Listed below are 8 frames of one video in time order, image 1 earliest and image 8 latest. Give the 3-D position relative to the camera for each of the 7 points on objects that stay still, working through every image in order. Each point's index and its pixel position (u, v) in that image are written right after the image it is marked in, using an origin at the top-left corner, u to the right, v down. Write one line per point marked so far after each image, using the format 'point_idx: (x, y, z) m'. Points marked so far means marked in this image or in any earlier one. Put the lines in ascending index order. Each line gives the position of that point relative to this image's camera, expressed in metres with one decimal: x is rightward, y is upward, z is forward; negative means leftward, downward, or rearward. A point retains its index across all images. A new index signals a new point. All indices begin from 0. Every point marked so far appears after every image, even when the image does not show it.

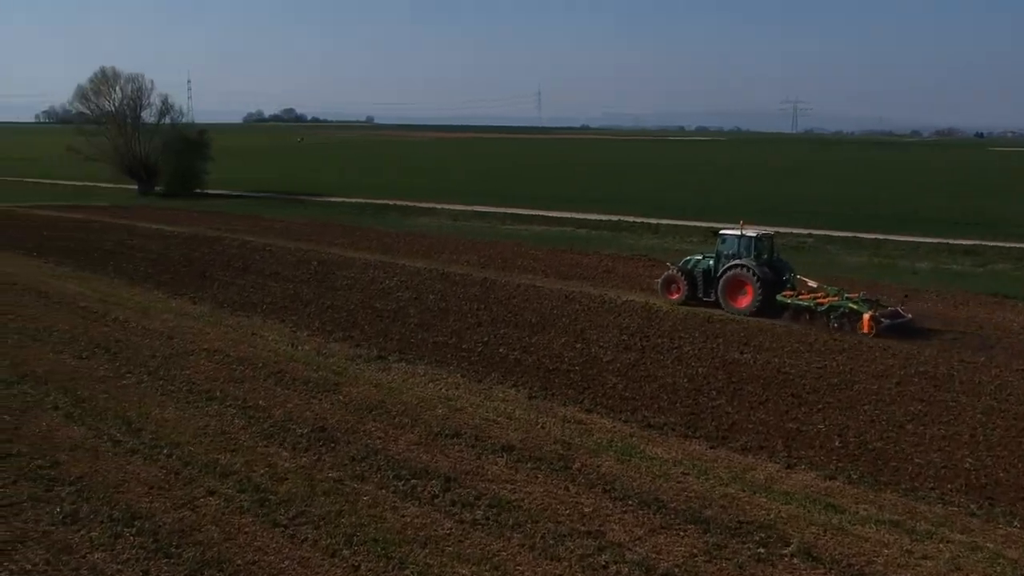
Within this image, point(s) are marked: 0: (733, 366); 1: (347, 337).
0: (+3.5, -1.2, +15.7) m
1: (-2.8, -0.8, +16.8) m
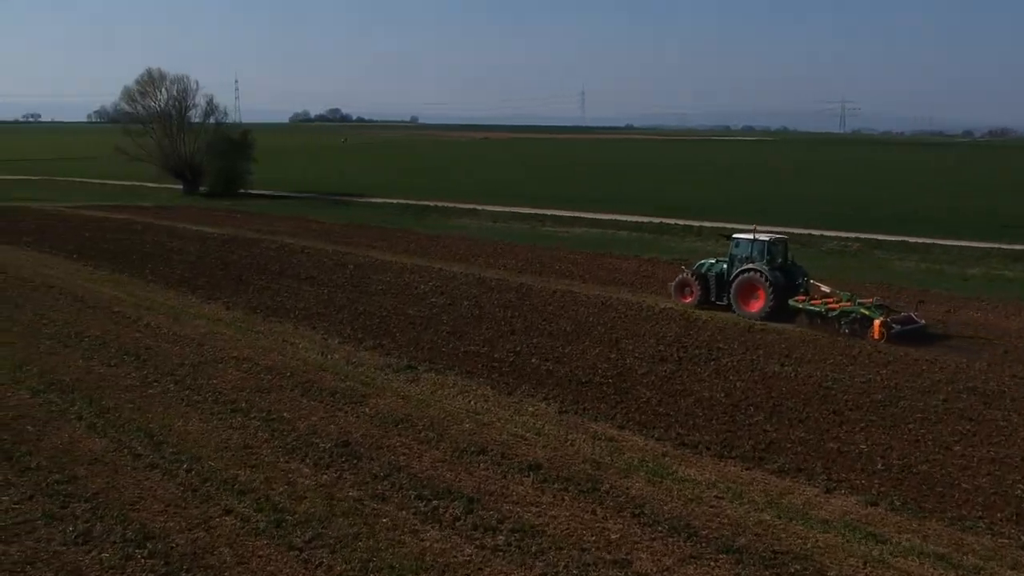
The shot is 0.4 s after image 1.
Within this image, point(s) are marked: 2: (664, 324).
0: (+4.0, -1.4, +15.2) m
1: (-2.2, -0.9, +16.5) m
2: (+3.0, -0.7, +19.8) m
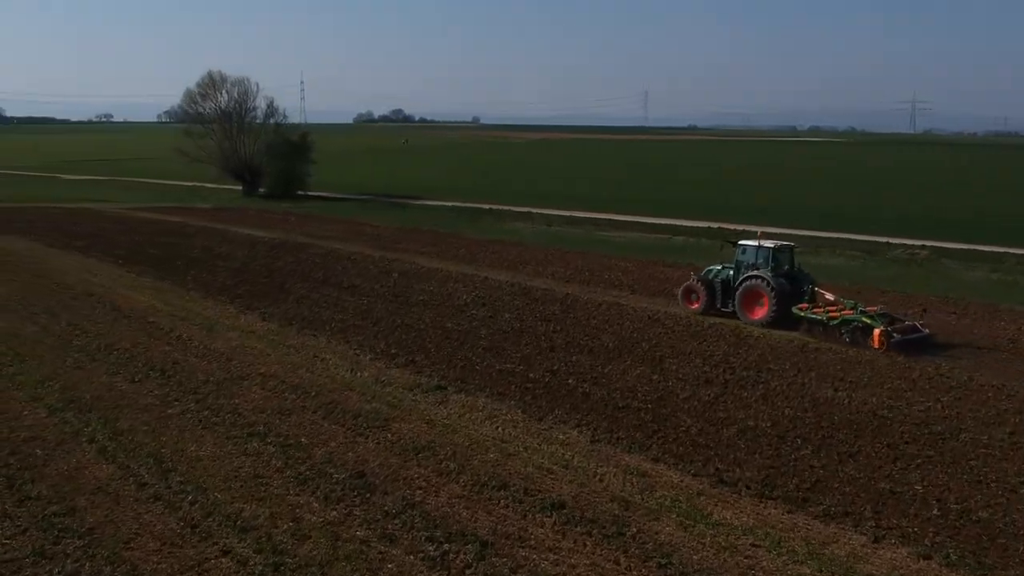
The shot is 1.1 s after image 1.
0: (+4.5, -1.7, +14.3) m
1: (-1.6, -1.2, +16.0) m
2: (+3.8, -1.0, +18.9) m
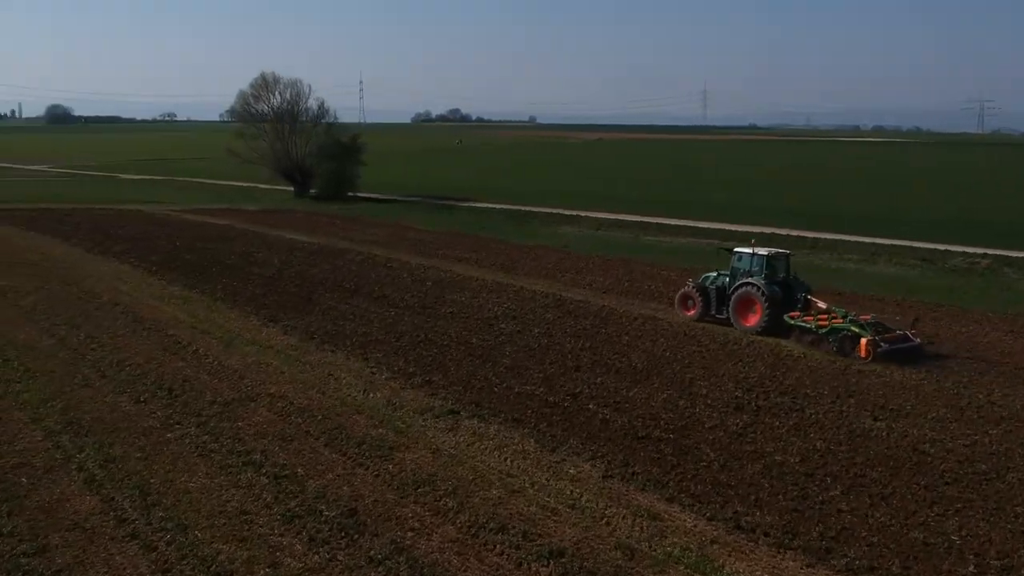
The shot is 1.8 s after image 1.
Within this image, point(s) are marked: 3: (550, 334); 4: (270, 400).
0: (+4.7, -2.0, +13.4) m
1: (-1.3, -1.4, +15.4) m
2: (+4.3, -1.3, +18.0) m
3: (+0.8, -0.9, +19.9) m
4: (-3.4, -1.6, +14.0) m
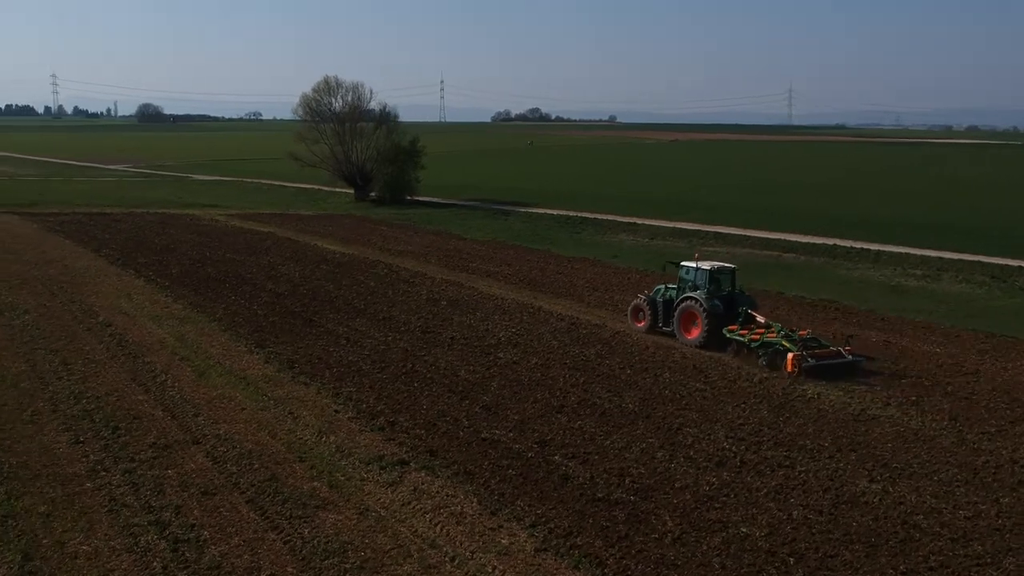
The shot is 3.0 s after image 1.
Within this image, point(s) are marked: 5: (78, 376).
0: (+4.1, -2.7, +12.1) m
1: (-1.8, -1.9, +14.6) m
2: (+4.0, -2.0, +16.7) m
3: (+0.7, -1.4, +18.8) m
4: (-4.0, -2.0, +13.3) m
5: (-7.0, -1.4, +16.2) m
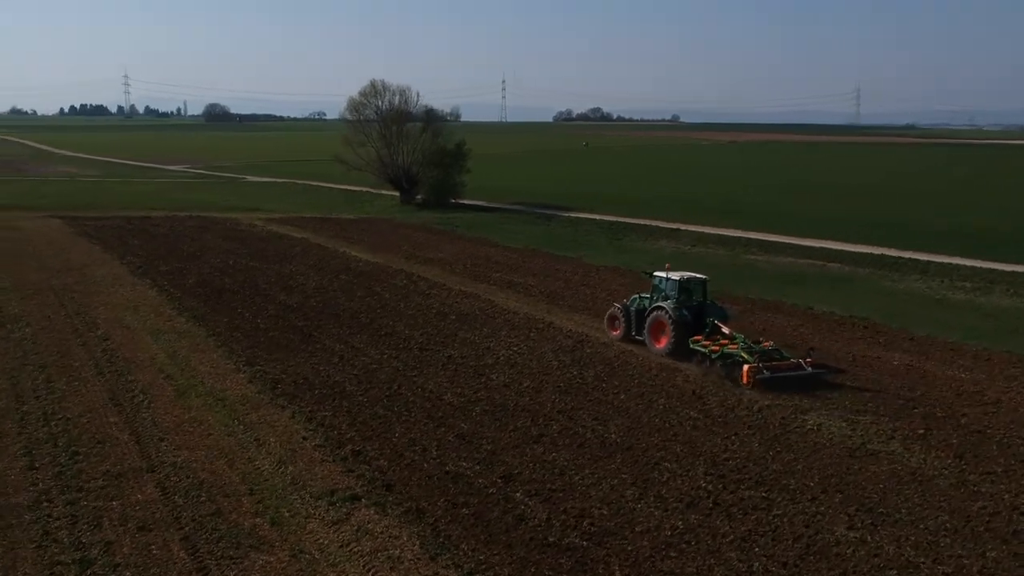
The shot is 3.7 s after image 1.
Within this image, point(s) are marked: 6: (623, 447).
0: (+3.4, -3.1, +11.3) m
1: (-2.2, -2.3, +14.2) m
2: (+3.7, -2.4, +16.0) m
3: (+0.5, -1.8, +18.3) m
4: (-4.5, -2.4, +13.1) m
5: (-7.3, -1.7, +16.1) m
6: (+1.7, -2.4, +15.1) m
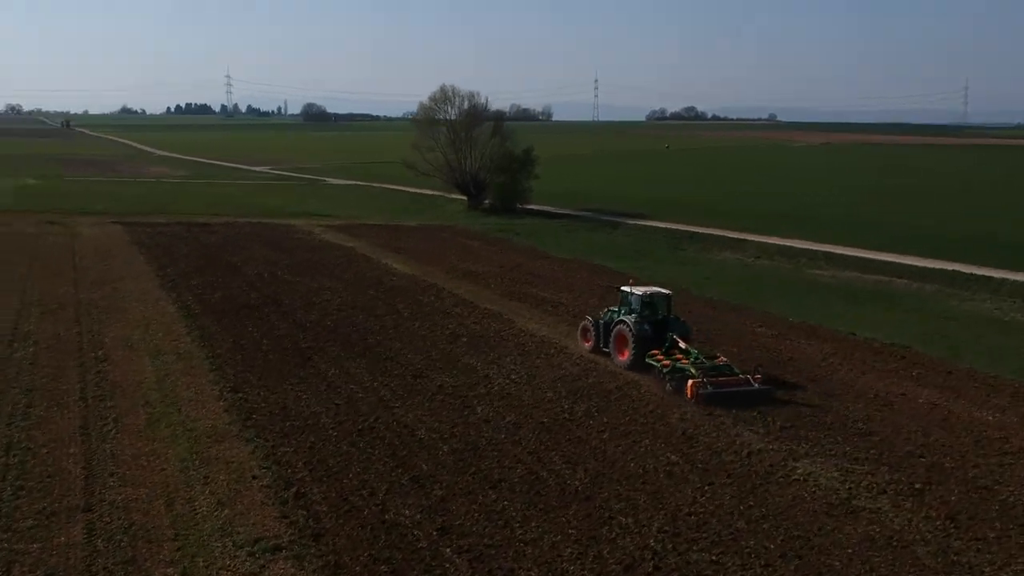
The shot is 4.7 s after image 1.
0: (+2.4, -3.7, +10.5) m
1: (-2.9, -2.8, +13.9) m
2: (+3.1, -3.0, +15.1) m
3: (+0.2, -2.4, +17.7) m
4: (-5.3, -2.9, +13.0) m
5: (-7.8, -2.2, +16.3) m
6: (+1.0, -3.0, +14.4) m
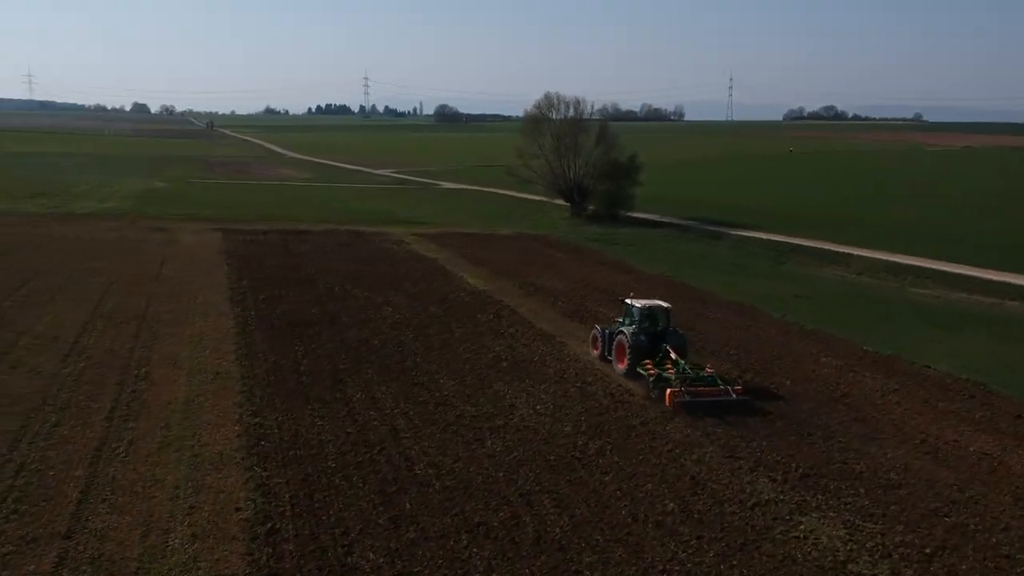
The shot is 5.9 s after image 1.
0: (+1.5, -4.4, +10.1) m
1: (-3.3, -3.4, +14.1) m
2: (+2.8, -3.7, +14.5) m
3: (+0.2, -3.0, +17.5) m
4: (-5.8, -3.4, +13.5) m
5: (-7.9, -2.6, +17.1) m
6: (+0.7, -3.6, +14.1) m
